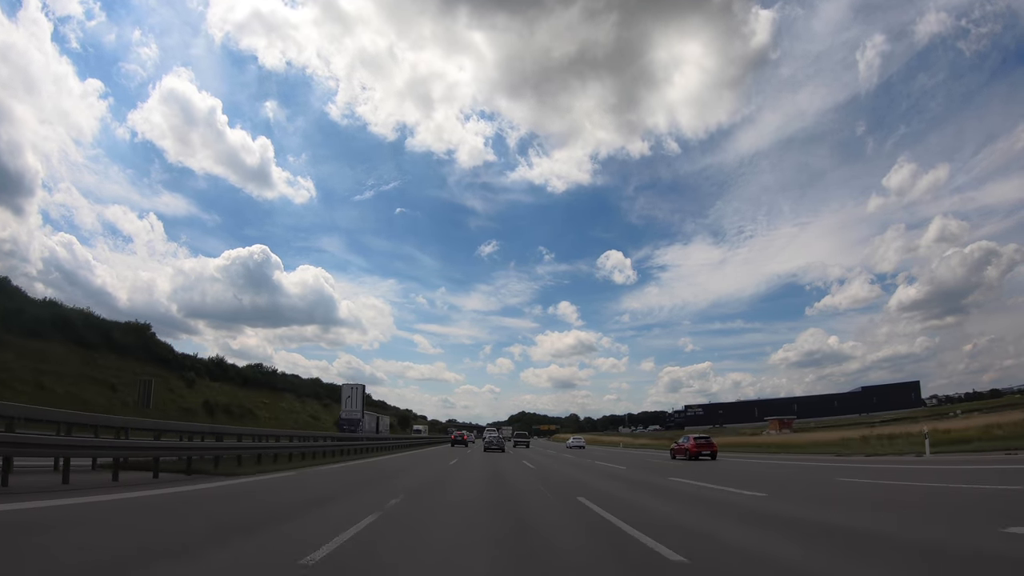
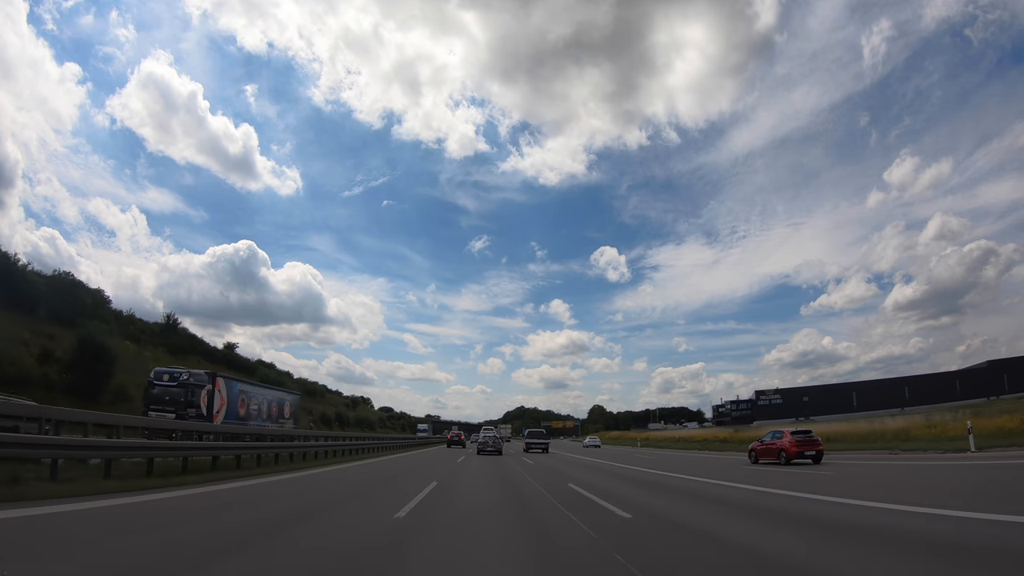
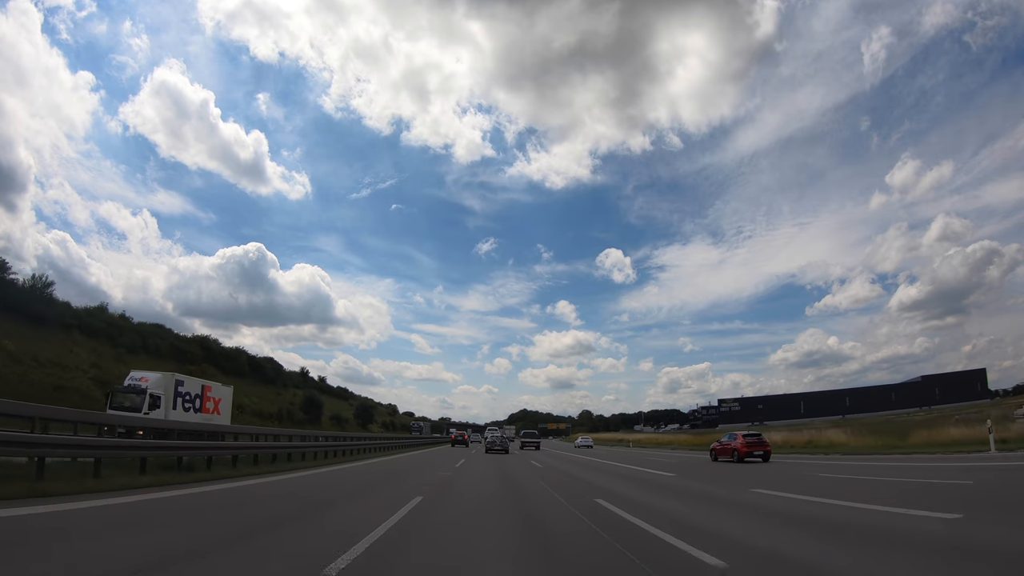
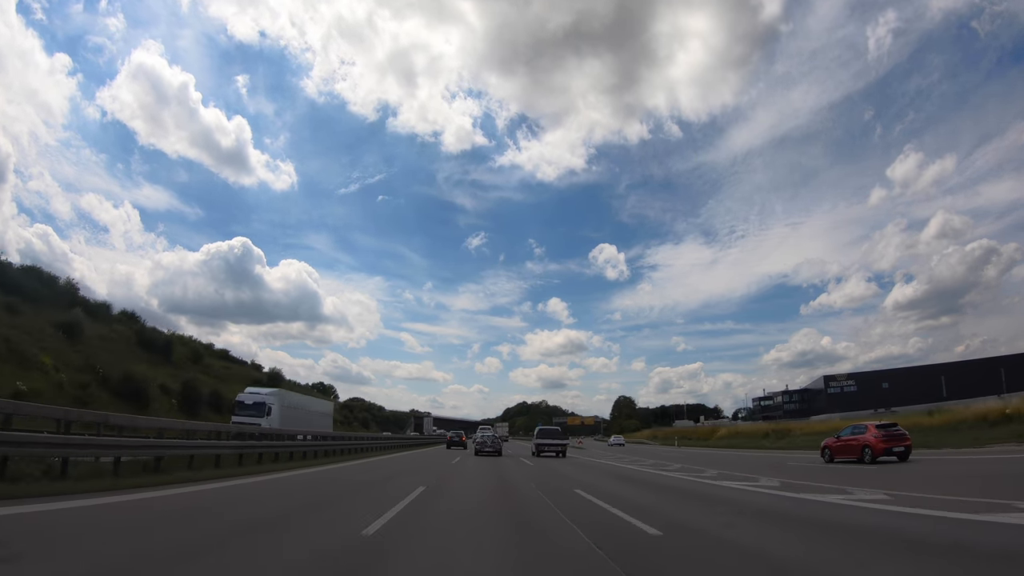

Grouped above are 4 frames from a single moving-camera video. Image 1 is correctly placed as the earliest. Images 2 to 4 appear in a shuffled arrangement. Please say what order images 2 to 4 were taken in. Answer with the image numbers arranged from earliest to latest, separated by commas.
3, 2, 4
